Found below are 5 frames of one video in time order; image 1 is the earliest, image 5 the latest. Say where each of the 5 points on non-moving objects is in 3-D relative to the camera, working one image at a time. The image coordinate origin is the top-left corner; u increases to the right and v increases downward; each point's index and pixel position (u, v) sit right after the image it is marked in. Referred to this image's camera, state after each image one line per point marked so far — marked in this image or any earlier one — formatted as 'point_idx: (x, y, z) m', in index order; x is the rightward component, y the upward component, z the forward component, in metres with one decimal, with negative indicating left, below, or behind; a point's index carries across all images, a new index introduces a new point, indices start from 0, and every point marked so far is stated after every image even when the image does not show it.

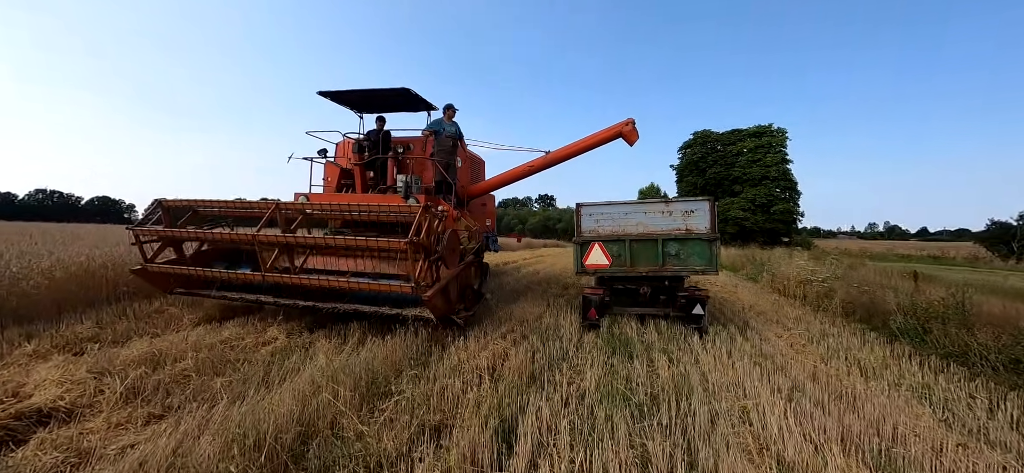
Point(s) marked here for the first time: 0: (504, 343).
0: (-0.1, -1.2, +3.9) m
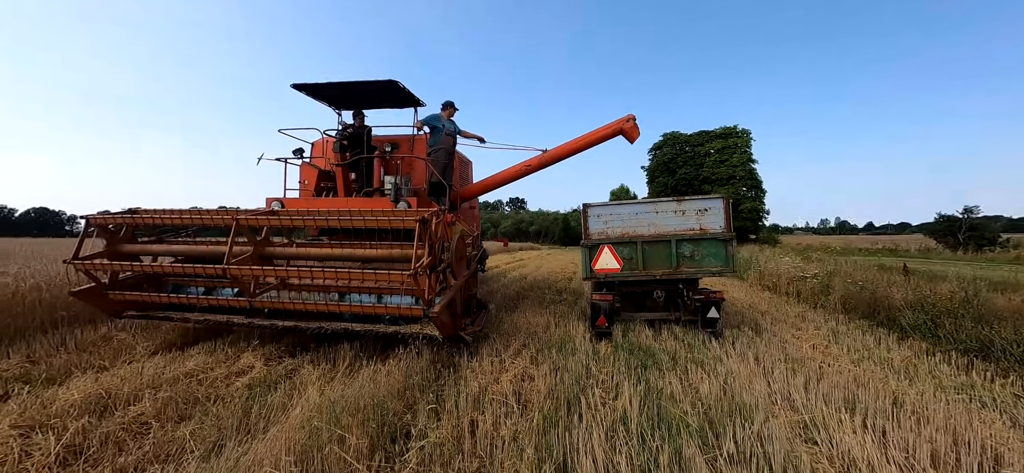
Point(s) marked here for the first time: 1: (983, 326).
0: (+0.1, -1.3, +3.5) m
1: (+5.5, -1.0, +4.1) m
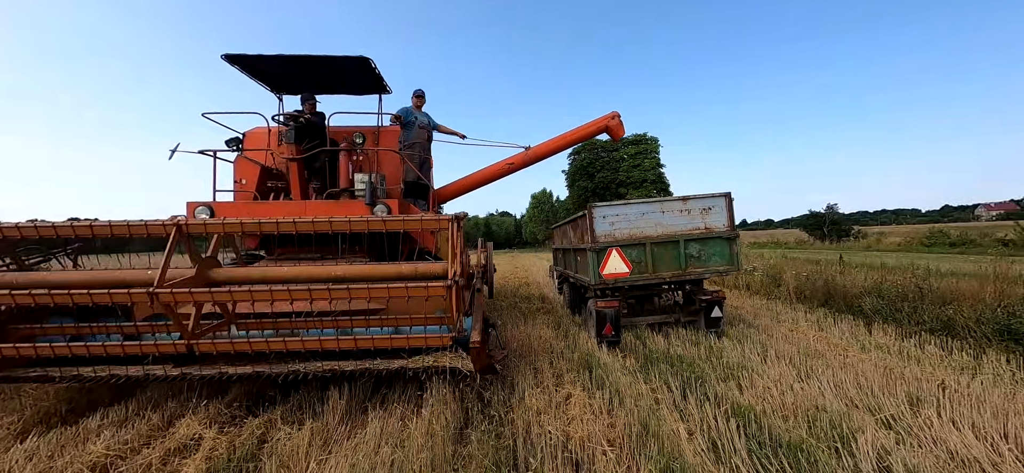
0: (+0.5, -1.3, +3.0) m
1: (+5.6, -0.9, +4.7) m
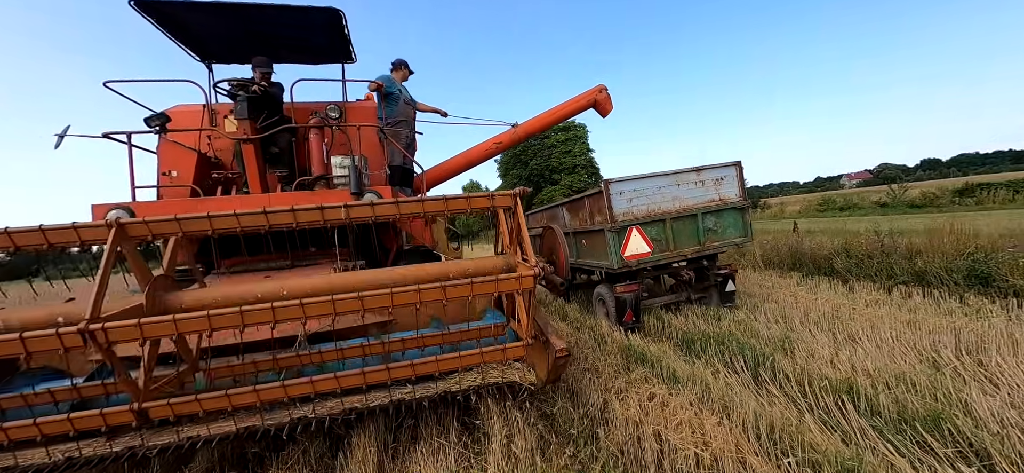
0: (+1.1, -1.1, +2.7) m
1: (+5.8, -0.3, +5.2) m
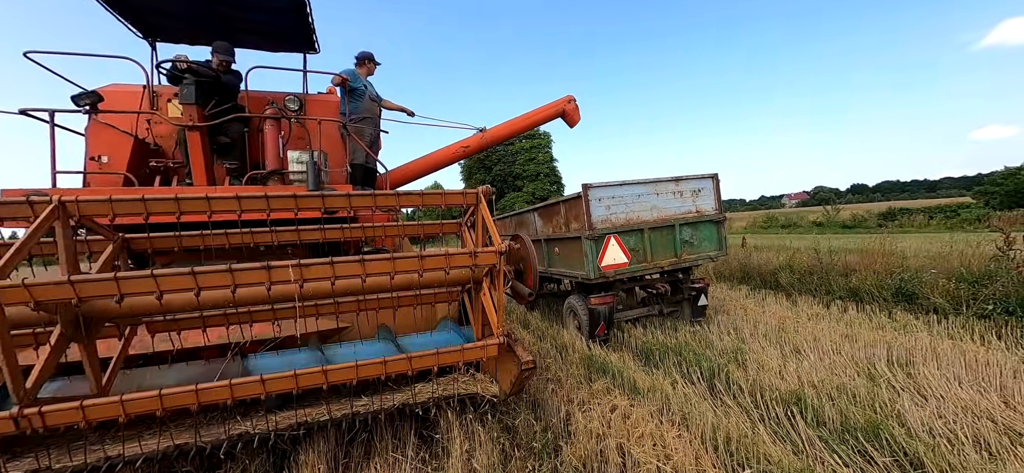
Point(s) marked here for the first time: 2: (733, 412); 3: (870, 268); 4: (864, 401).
0: (+0.8, -1.2, +2.7) m
1: (+5.2, -0.6, +5.6) m
2: (+1.6, -1.2, +2.5) m
3: (+5.5, -0.5, +5.5) m
4: (+2.5, -1.2, +2.5) m
